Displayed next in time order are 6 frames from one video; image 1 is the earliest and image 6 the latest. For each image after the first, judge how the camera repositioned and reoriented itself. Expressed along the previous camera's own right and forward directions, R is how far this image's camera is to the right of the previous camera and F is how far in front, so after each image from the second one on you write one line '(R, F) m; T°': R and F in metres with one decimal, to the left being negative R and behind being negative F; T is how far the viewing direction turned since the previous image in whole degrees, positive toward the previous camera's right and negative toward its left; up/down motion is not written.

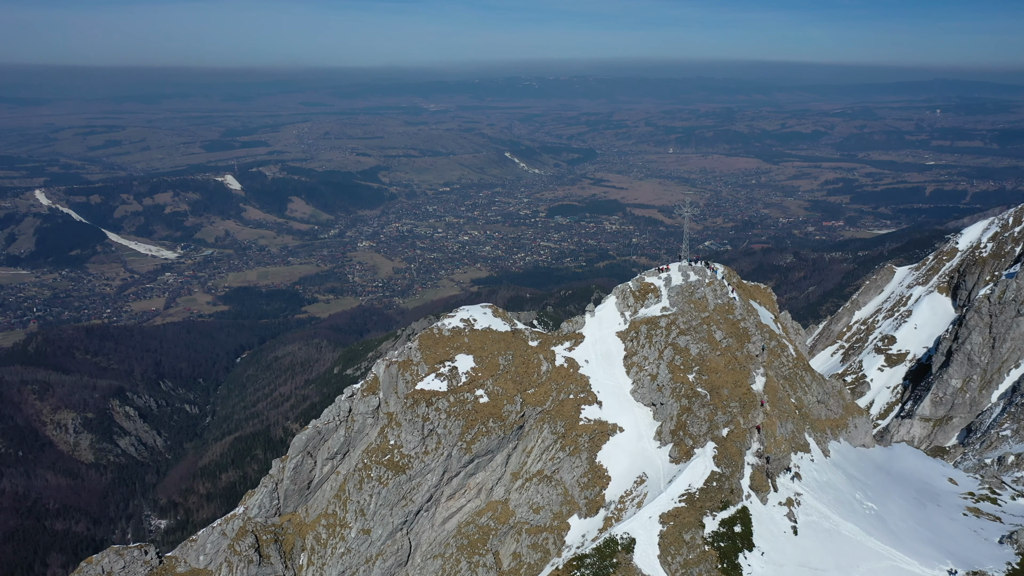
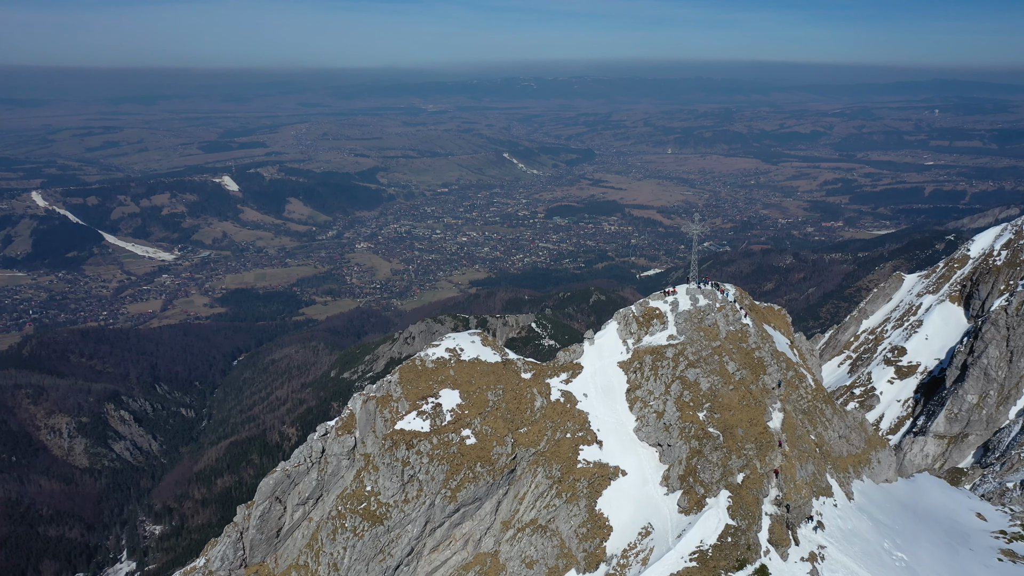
(+0.5, +3.7) m; 0°
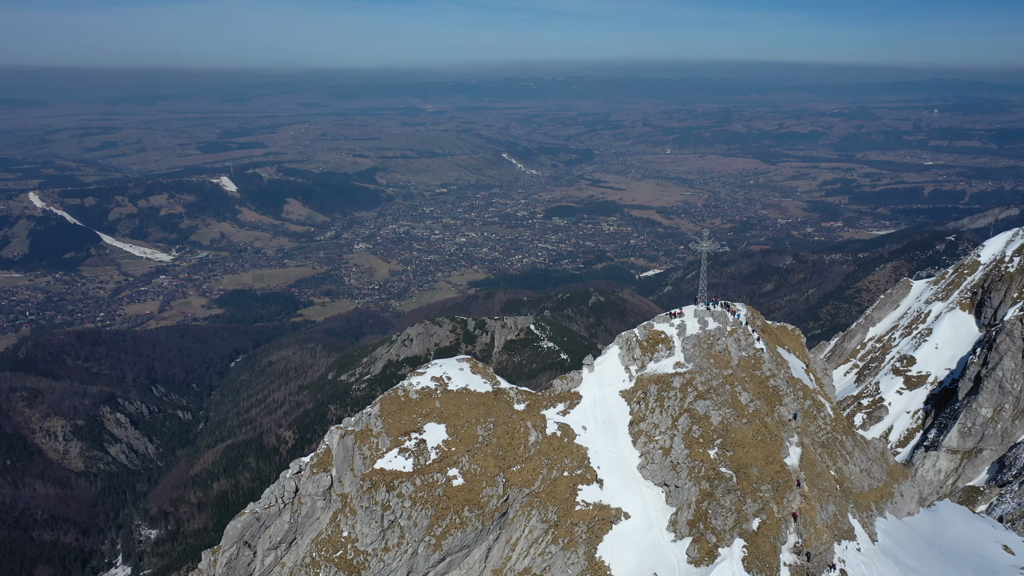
(+0.4, +3.1) m; 0°
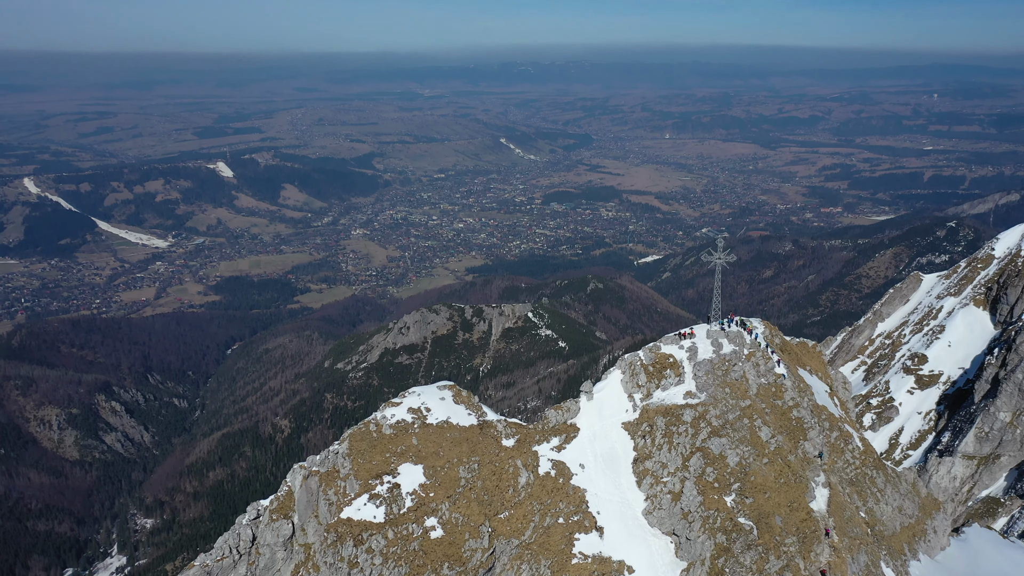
(+0.5, +4.1) m; 0°
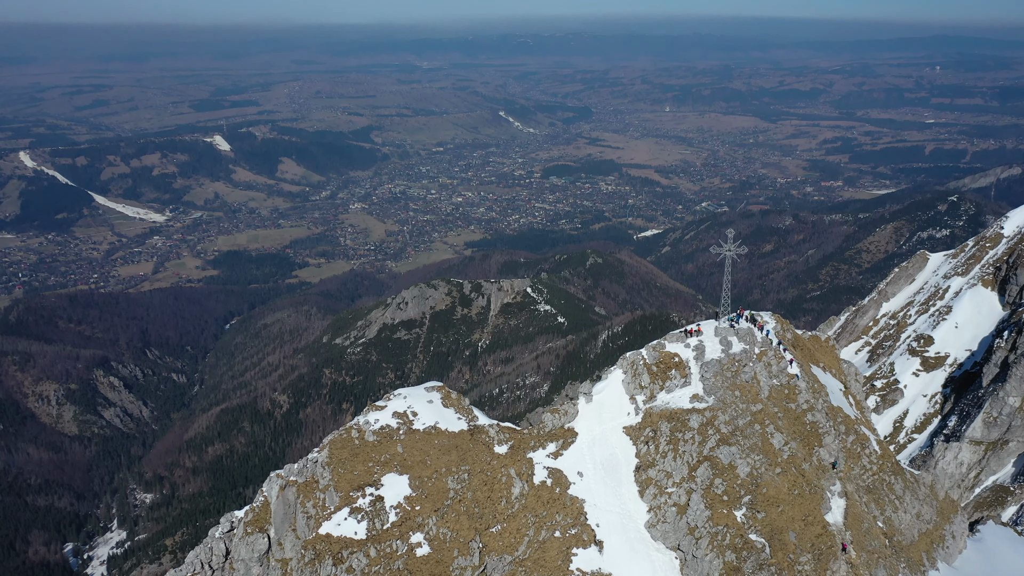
(+0.3, +2.3) m; 0°
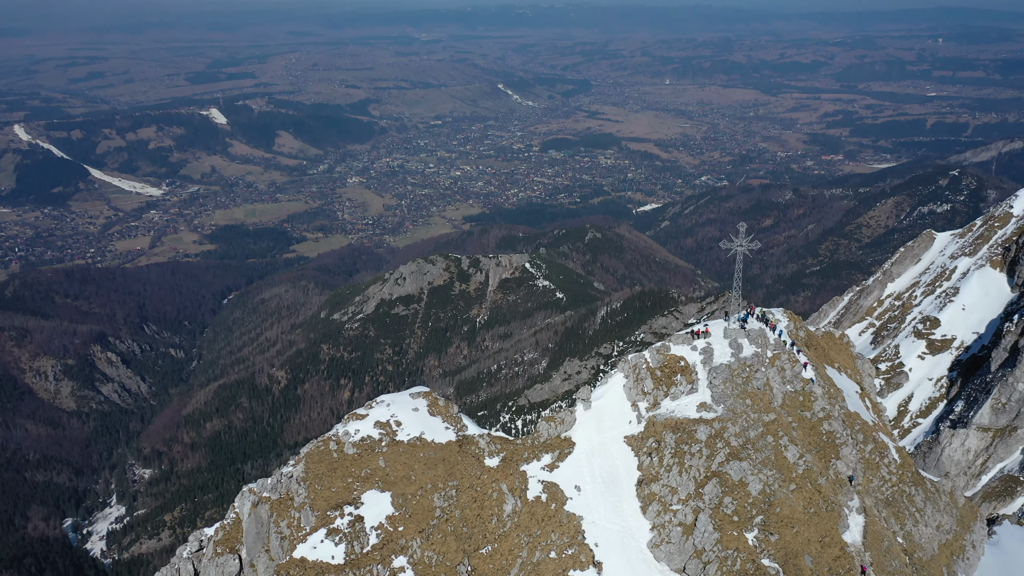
(+0.3, +2.3) m; 0°
